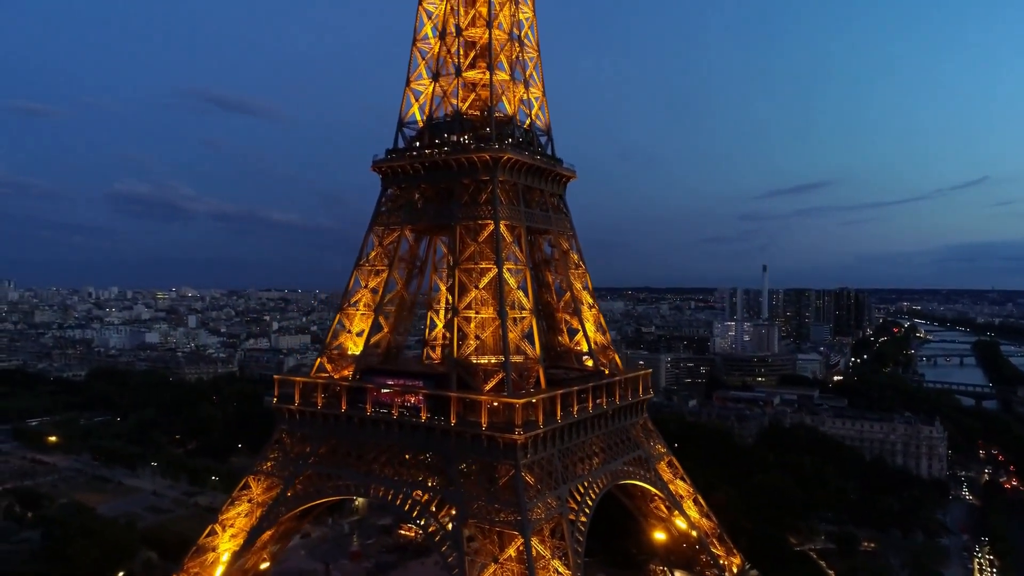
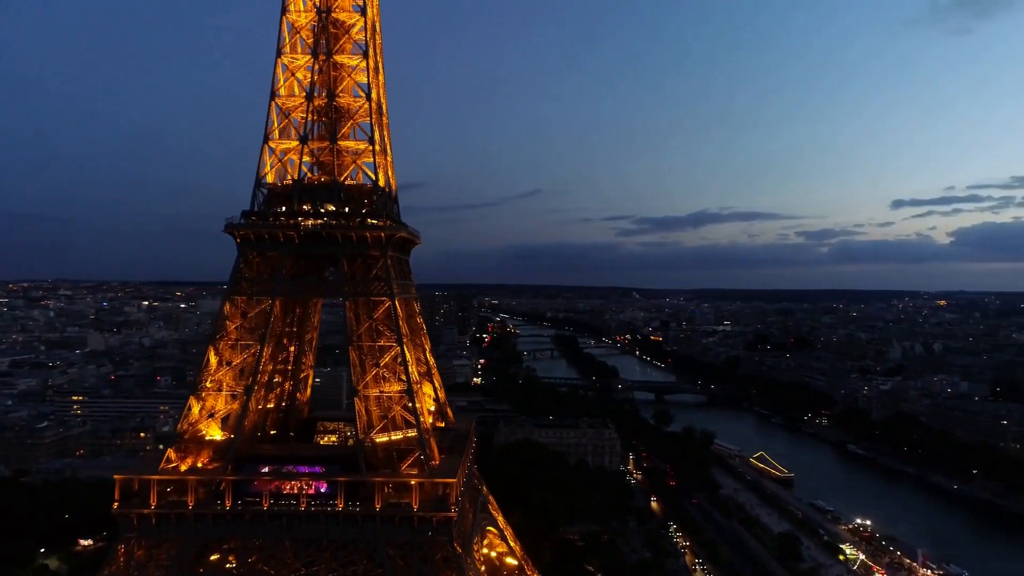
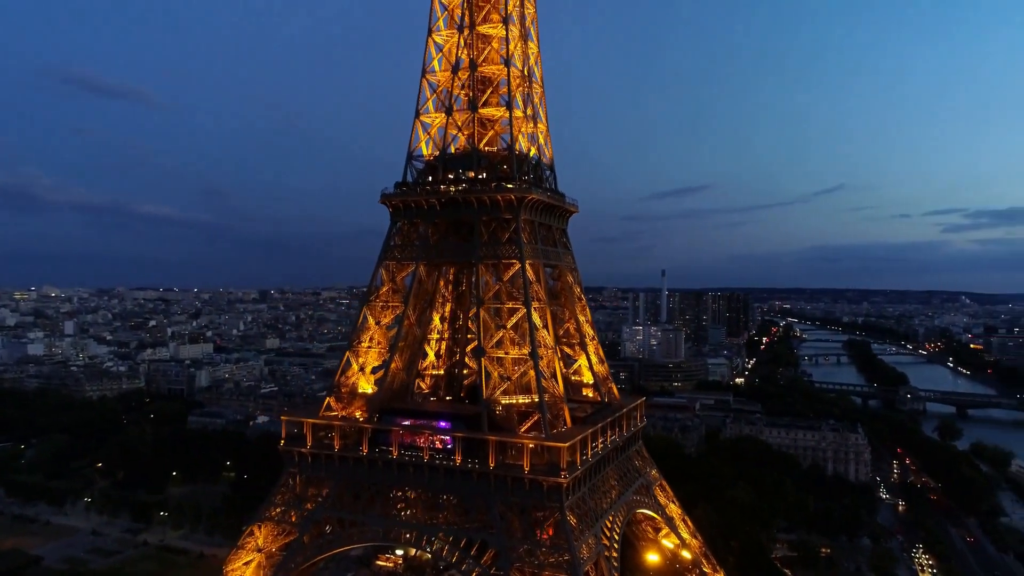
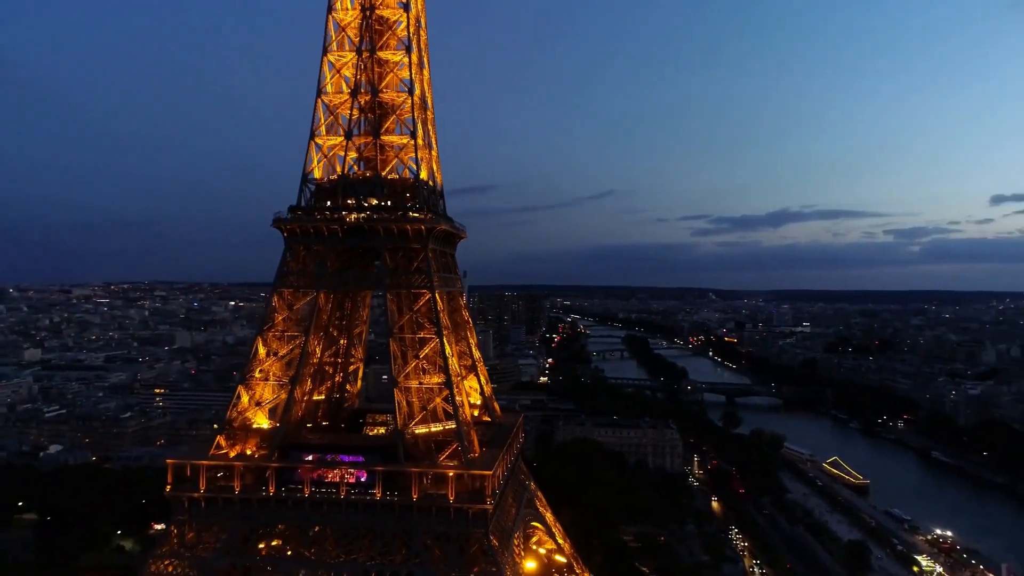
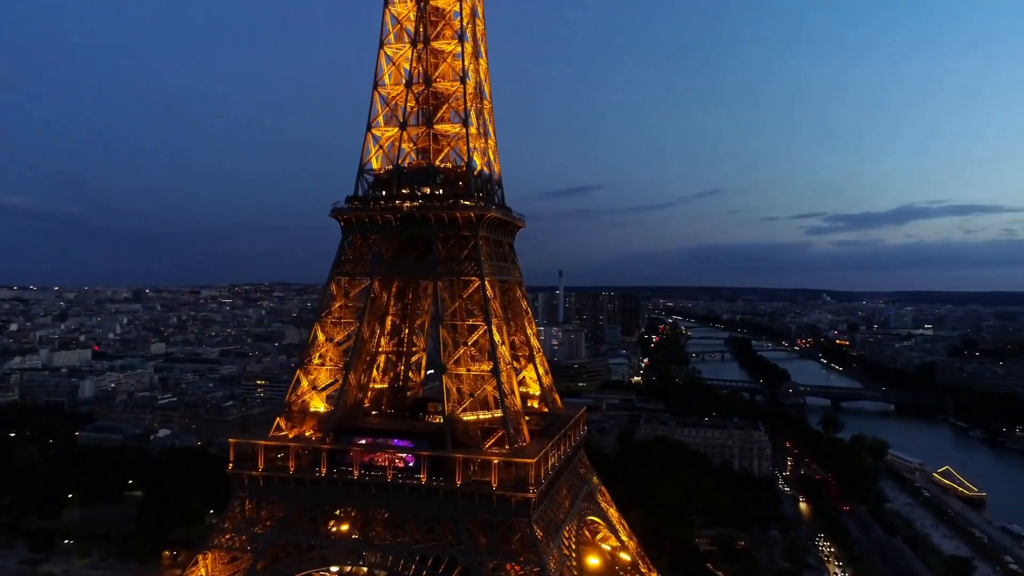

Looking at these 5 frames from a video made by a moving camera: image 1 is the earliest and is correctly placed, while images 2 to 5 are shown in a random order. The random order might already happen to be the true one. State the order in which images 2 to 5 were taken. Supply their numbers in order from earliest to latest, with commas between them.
3, 5, 4, 2
